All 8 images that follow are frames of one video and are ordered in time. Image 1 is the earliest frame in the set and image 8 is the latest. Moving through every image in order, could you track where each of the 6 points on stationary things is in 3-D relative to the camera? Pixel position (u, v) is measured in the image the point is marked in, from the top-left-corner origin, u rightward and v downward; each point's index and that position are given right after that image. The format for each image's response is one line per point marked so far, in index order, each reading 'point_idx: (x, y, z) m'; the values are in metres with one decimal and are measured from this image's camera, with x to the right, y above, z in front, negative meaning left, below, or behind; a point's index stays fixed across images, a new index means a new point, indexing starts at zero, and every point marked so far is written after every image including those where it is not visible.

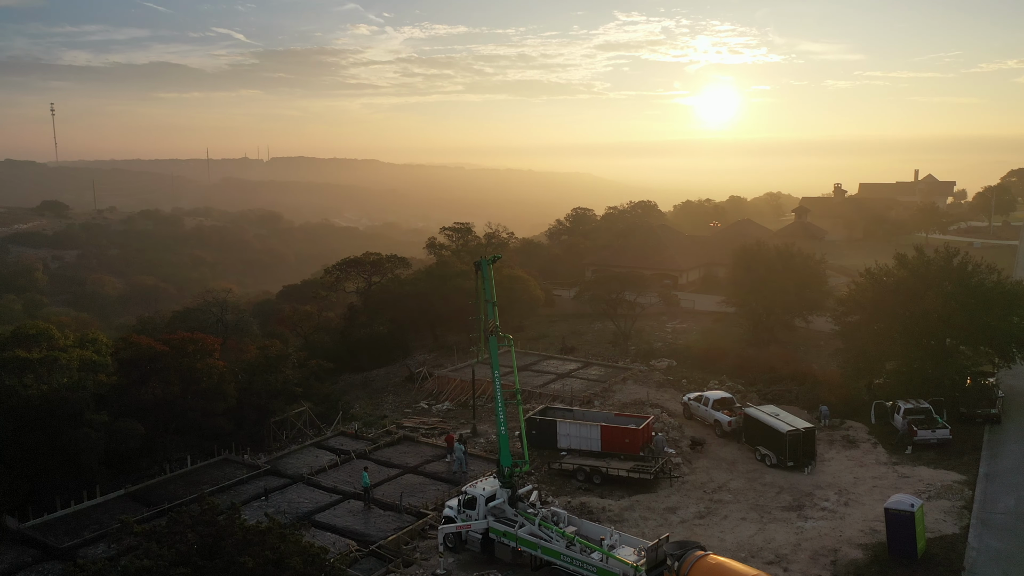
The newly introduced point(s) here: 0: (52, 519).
0: (-11.8, -5.9, +17.3) m
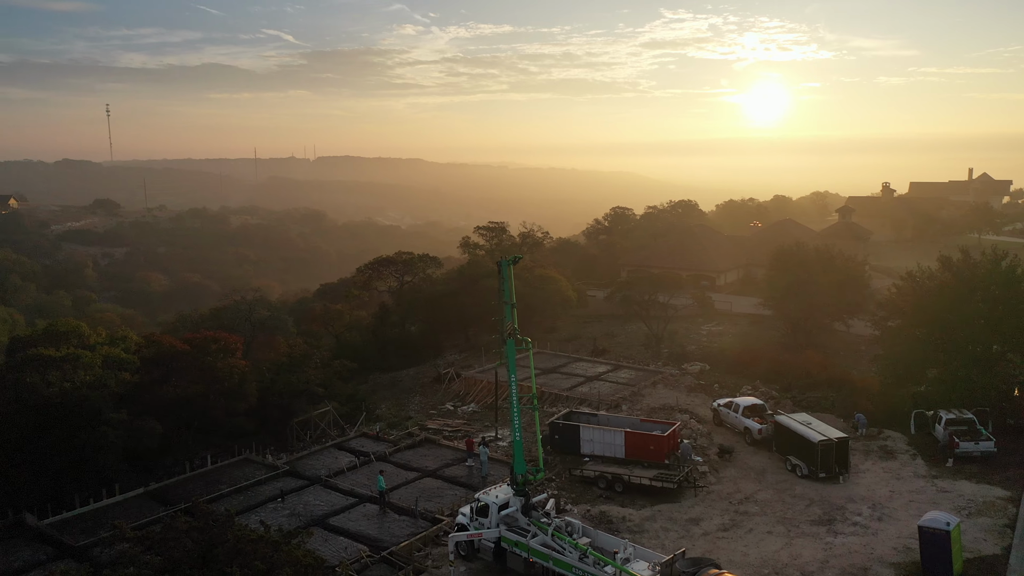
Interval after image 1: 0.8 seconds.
0: (-11.4, -5.9, +17.5) m
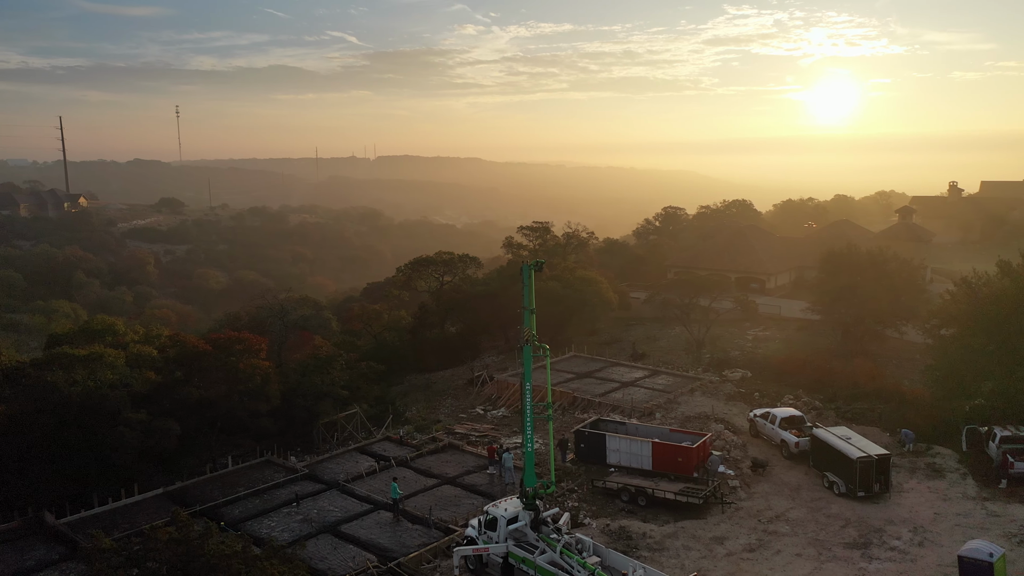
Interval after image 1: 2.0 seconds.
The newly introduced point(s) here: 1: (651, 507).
0: (-11.0, -5.9, +17.7) m
1: (+4.0, -6.4, +20.0) m
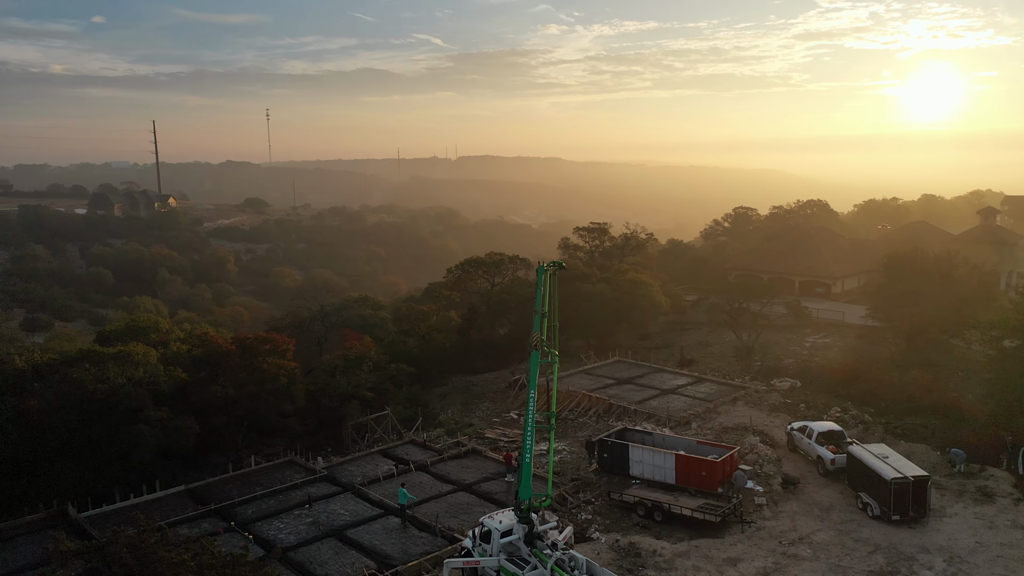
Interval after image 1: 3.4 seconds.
0: (-10.9, -6.0, +18.4) m
1: (+4.4, -6.6, +19.3) m
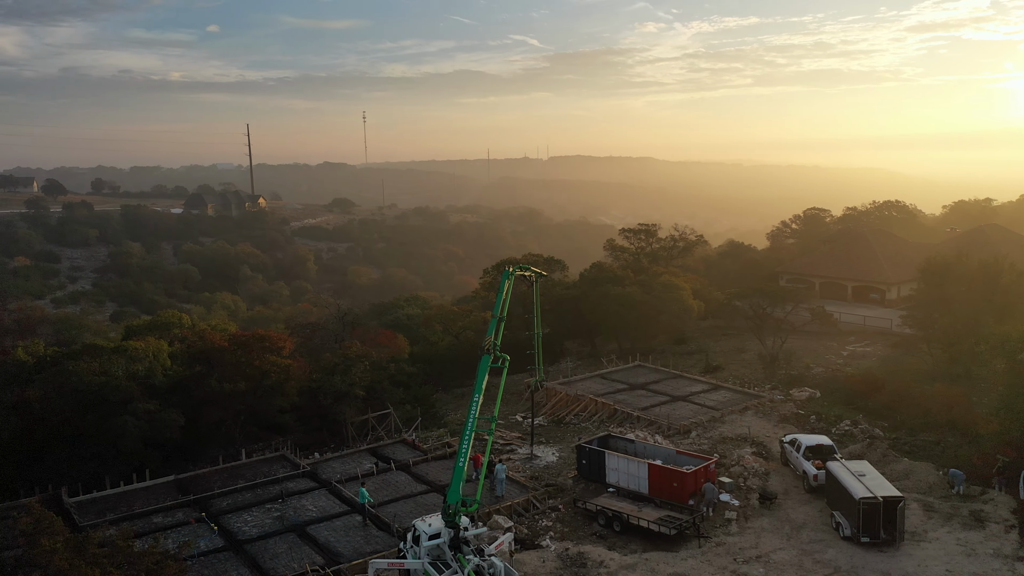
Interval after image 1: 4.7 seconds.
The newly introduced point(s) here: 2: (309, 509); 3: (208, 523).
0: (-12.0, -6.0, +19.7) m
1: (+3.2, -6.9, +19.2) m
2: (-5.9, -6.4, +19.7) m
3: (-8.1, -6.3, +18.3) m
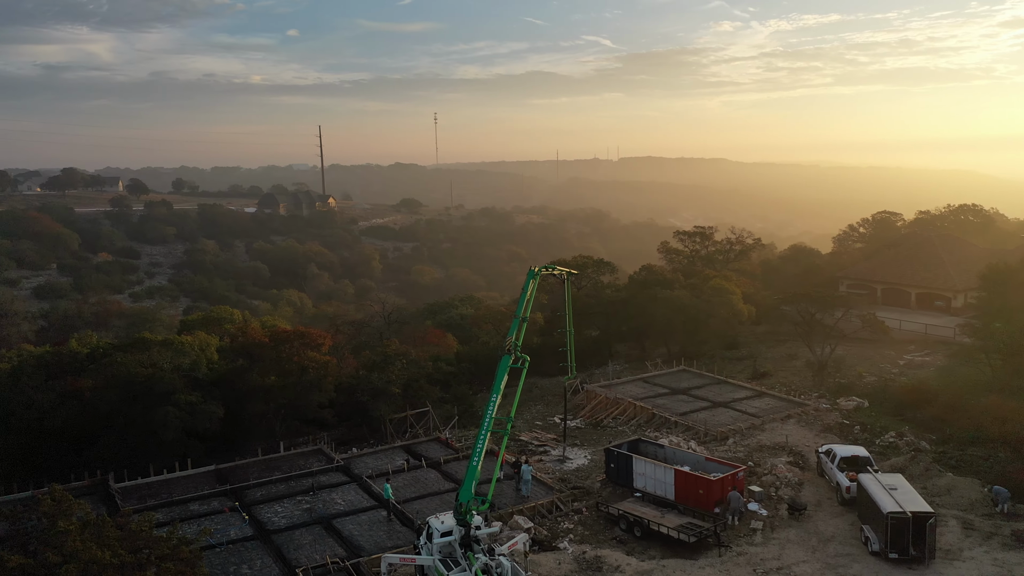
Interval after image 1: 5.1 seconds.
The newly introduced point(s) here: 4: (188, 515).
0: (-11.3, -6.0, +21.0) m
1: (+3.8, -7.0, +19.2) m
2: (-5.2, -6.4, +20.5) m
3: (-7.6, -6.3, +19.3) m
4: (-9.0, -6.3, +19.0) m
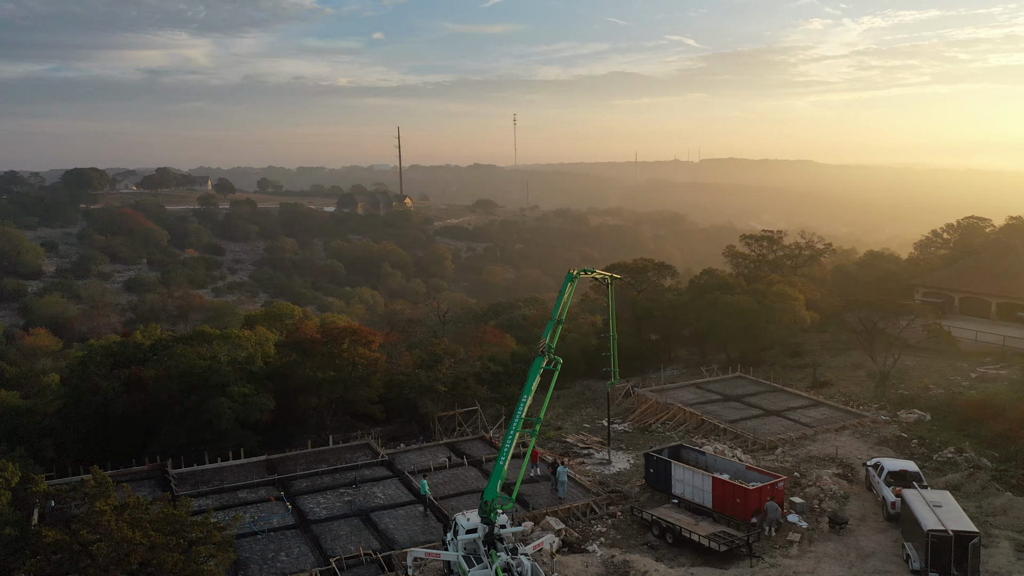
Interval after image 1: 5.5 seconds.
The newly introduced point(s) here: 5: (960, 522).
0: (-10.2, -5.9, +22.3) m
1: (+4.7, -7.2, +19.2) m
2: (-4.2, -6.5, +21.3) m
3: (-6.6, -6.3, +20.3) m
4: (-8.1, -6.3, +20.1) m
5: (+11.3, -5.9, +17.2) m
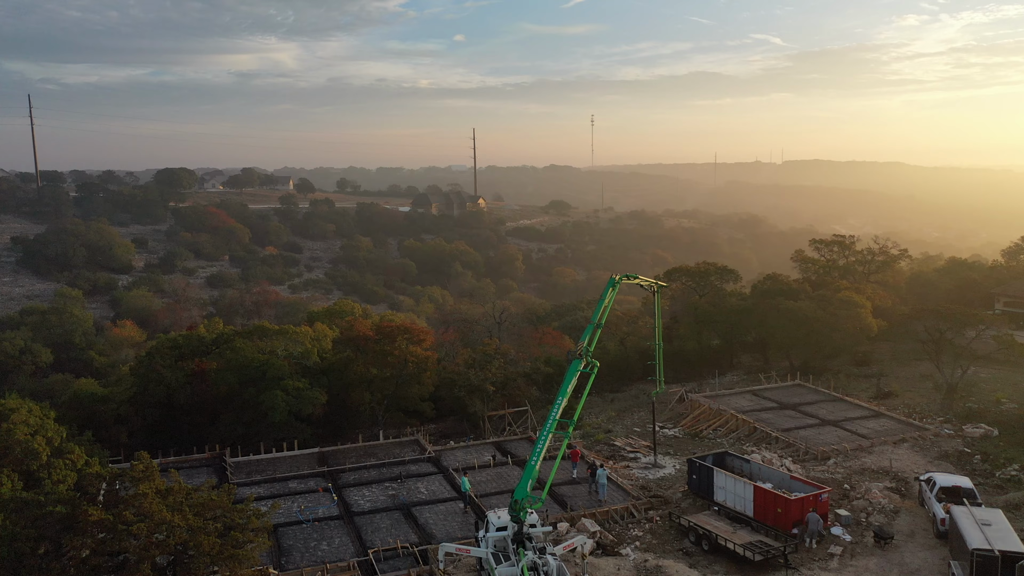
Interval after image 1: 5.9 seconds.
0: (-8.8, -5.9, +23.7) m
1: (+5.7, -7.4, +19.2) m
2: (-2.9, -6.5, +22.1) m
3: (-5.5, -6.4, +21.4) m
4: (-6.9, -6.3, +21.4) m
5: (+12.1, -6.2, +16.6) m
